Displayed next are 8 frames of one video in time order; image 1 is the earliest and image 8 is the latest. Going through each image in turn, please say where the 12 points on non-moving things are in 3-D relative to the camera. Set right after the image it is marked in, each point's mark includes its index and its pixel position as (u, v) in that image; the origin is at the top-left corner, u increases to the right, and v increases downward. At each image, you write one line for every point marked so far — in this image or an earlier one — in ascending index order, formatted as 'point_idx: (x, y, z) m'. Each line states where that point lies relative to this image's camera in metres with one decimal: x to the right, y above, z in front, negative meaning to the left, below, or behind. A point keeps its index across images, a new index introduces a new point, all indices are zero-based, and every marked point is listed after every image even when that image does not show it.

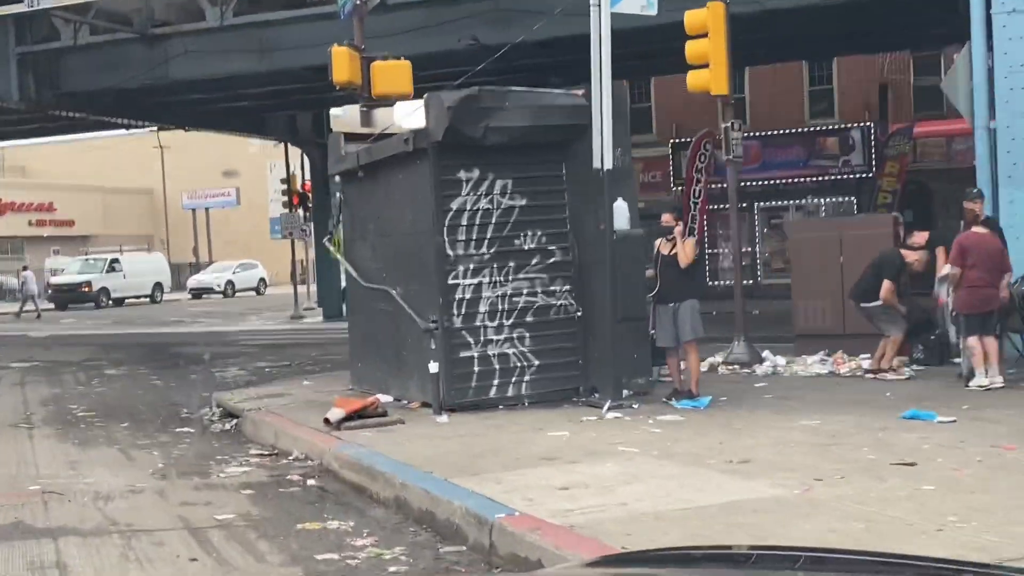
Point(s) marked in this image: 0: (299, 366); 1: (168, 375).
0: (-3.0, -1.1, +16.0) m
1: (-4.7, -1.2, +15.6) m
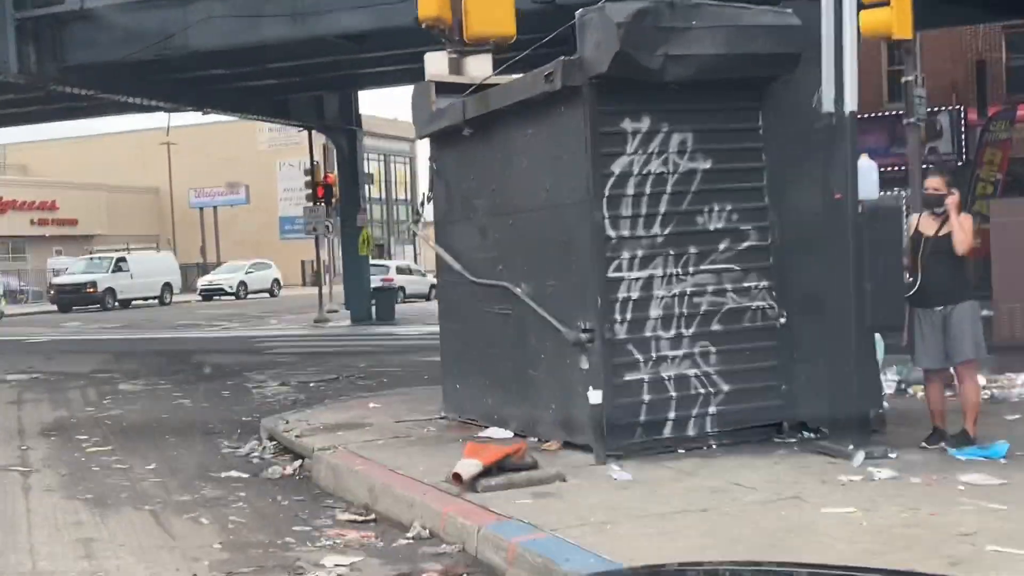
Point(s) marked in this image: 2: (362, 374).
0: (-1.9, -1.1, +13.3) m
1: (-3.6, -1.2, +13.0) m
2: (-1.8, -1.1, +14.1) m
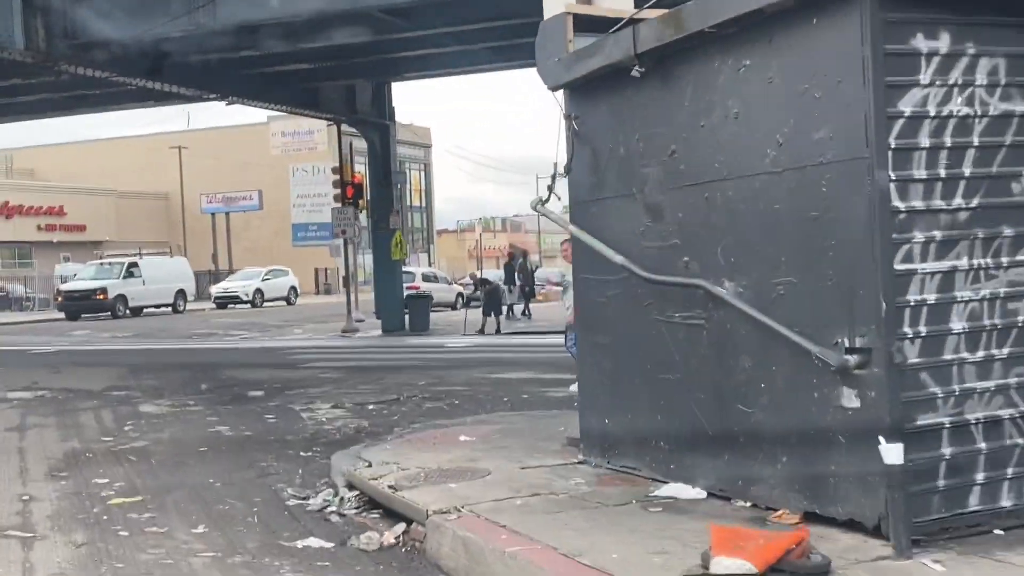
0: (-1.0, -1.1, +11.2) m
1: (-2.6, -1.2, +10.8) m
2: (-0.9, -1.1, +11.9) m
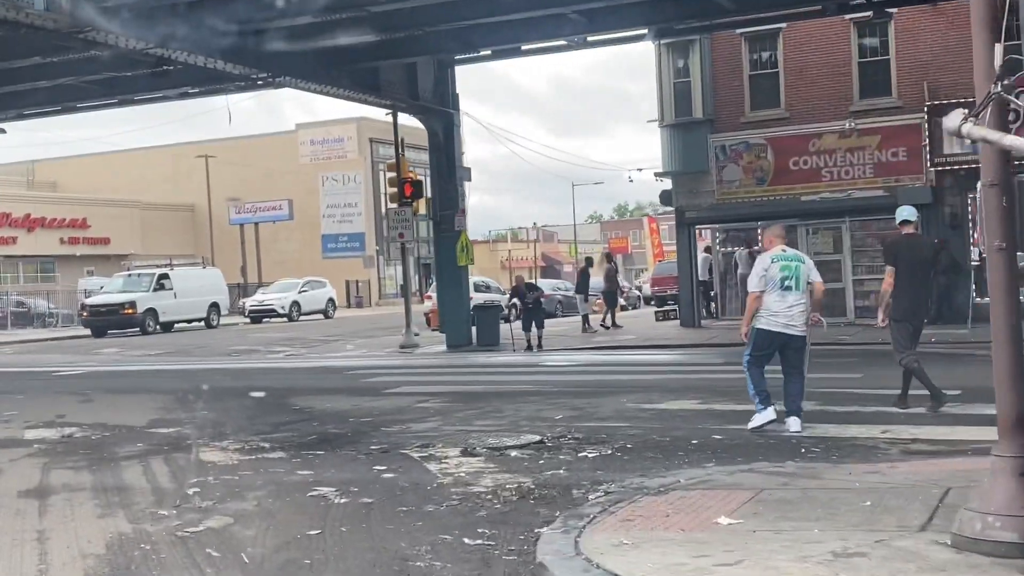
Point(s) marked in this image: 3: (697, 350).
0: (+0.4, -1.2, +8.2) m
1: (-1.2, -1.2, +7.8) m
2: (+0.5, -1.1, +8.9) m
3: (+3.1, -1.1, +19.1) m
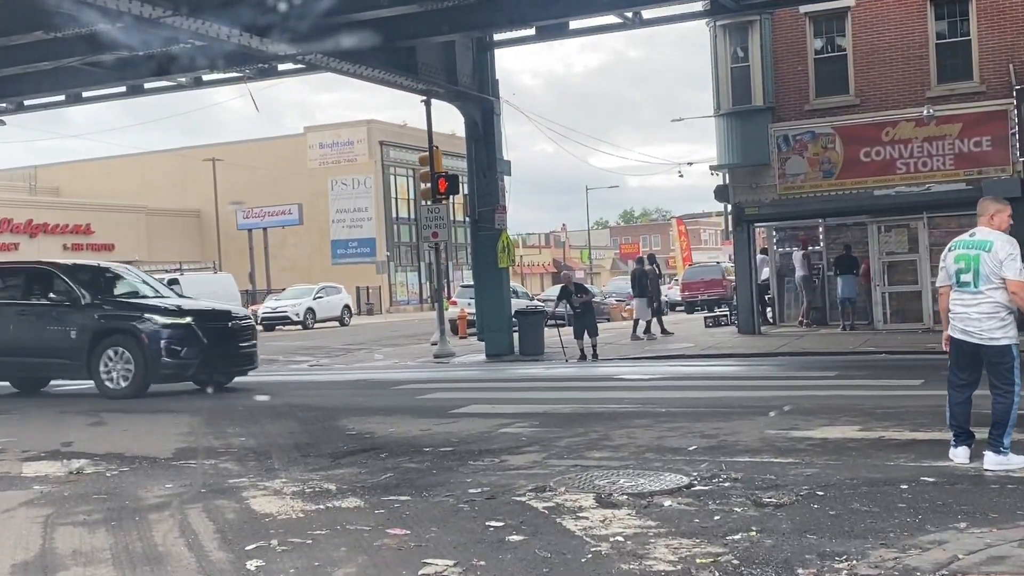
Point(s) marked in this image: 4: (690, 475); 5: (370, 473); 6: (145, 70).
0: (+1.2, -1.1, +6.2) m
1: (-0.4, -1.2, +5.8) m
2: (+1.3, -1.1, +6.9) m
3: (+3.9, -1.1, +17.1) m
4: (+1.1, -1.1, +7.0) m
5: (-0.9, -1.2, +7.7) m
6: (-5.8, +3.4, +18.3) m
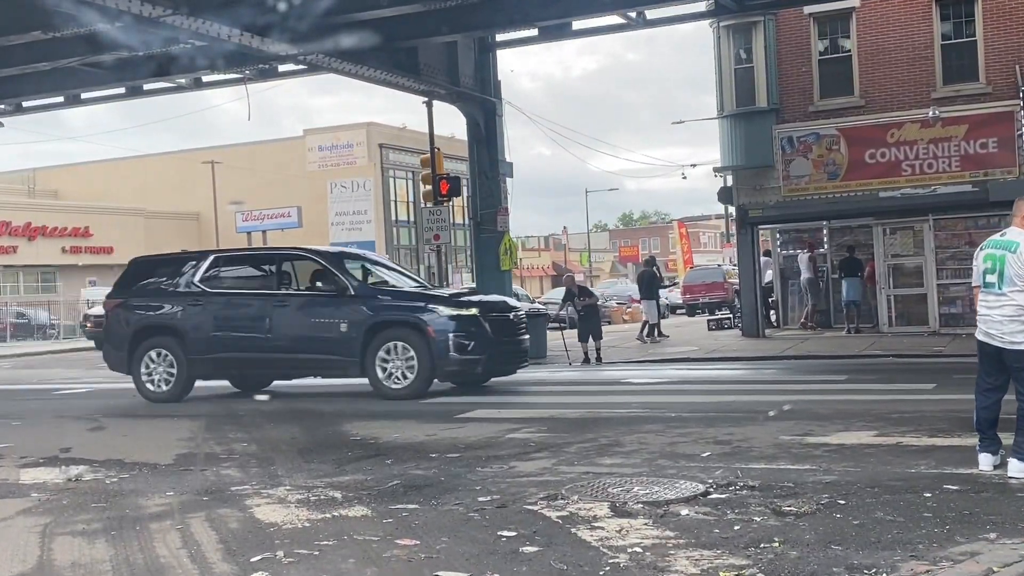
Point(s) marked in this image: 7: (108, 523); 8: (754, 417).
0: (+1.3, -1.1, +6.0) m
1: (-0.4, -1.2, +5.6) m
2: (+1.4, -1.1, +6.7) m
3: (+3.9, -1.1, +17.0) m
4: (+1.1, -1.1, +6.8) m
5: (-0.9, -1.2, +7.5) m
6: (-5.8, +3.4, +18.1) m
7: (-2.2, -1.3, +6.4) m
8: (+1.9, -1.0, +9.2) m
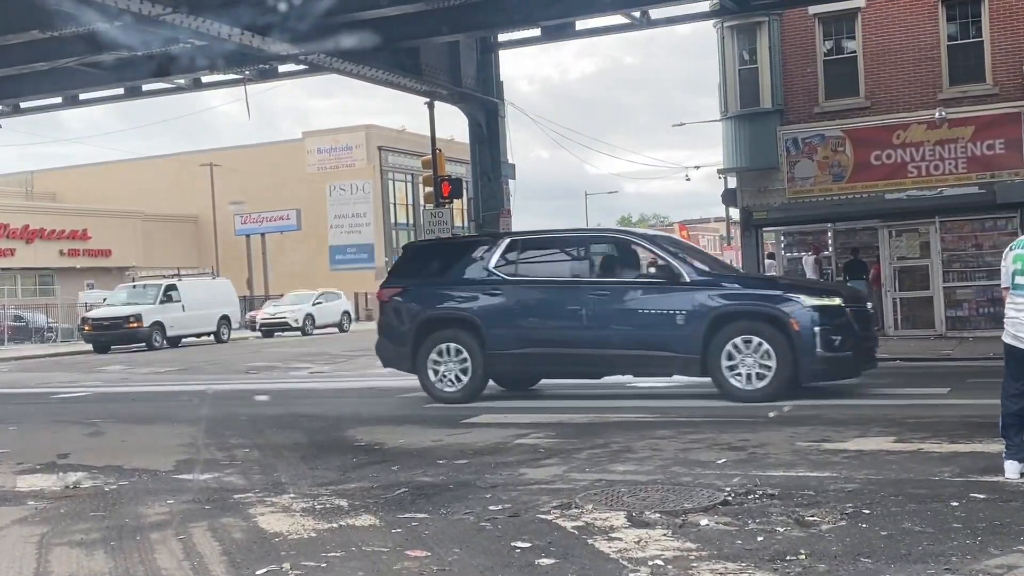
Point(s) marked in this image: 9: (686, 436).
0: (+1.4, -1.2, +5.8) m
1: (-0.3, -1.2, +5.4) m
2: (+1.5, -1.1, +6.5) m
3: (+4.0, -1.2, +16.8) m
4: (+1.2, -1.1, +6.6) m
5: (-0.8, -1.3, +7.3) m
6: (-5.7, +3.4, +17.9) m
7: (-2.2, -1.3, +6.1) m
8: (+2.0, -1.0, +9.0) m
9: (+1.3, -1.1, +8.5) m
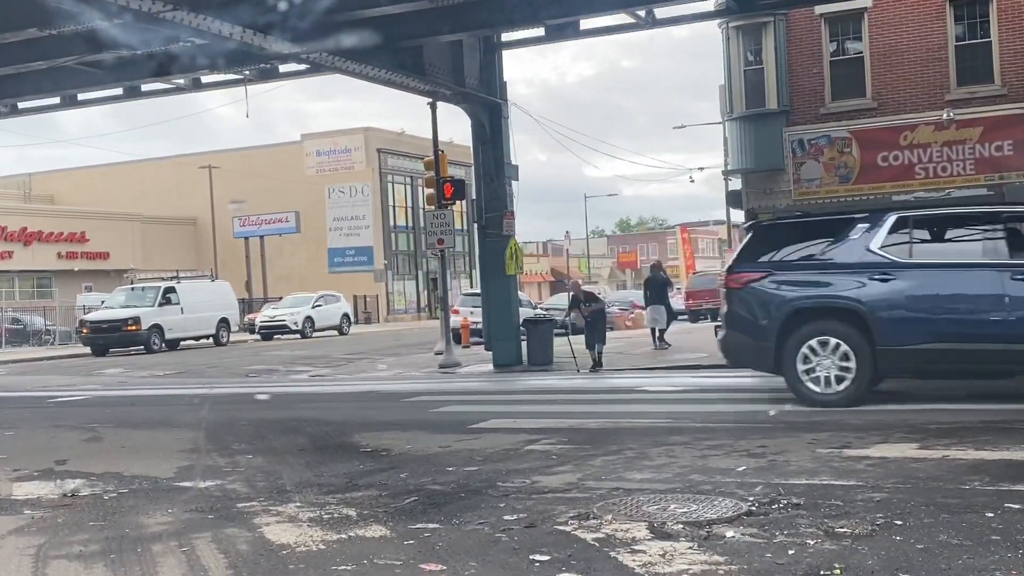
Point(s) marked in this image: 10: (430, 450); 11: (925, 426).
0: (+1.5, -1.2, +5.5) m
1: (-0.2, -1.2, +5.2) m
2: (+1.5, -1.1, +6.3) m
3: (+4.1, -1.2, +16.5) m
4: (+1.3, -1.2, +6.4) m
5: (-0.7, -1.3, +7.0) m
6: (-5.6, +3.3, +17.7) m
7: (-2.1, -1.3, +5.9) m
8: (+2.0, -1.1, +8.7) m
9: (+1.4, -1.1, +8.3) m
10: (-0.6, -1.2, +8.7) m
11: (+3.0, -1.0, +8.6) m
